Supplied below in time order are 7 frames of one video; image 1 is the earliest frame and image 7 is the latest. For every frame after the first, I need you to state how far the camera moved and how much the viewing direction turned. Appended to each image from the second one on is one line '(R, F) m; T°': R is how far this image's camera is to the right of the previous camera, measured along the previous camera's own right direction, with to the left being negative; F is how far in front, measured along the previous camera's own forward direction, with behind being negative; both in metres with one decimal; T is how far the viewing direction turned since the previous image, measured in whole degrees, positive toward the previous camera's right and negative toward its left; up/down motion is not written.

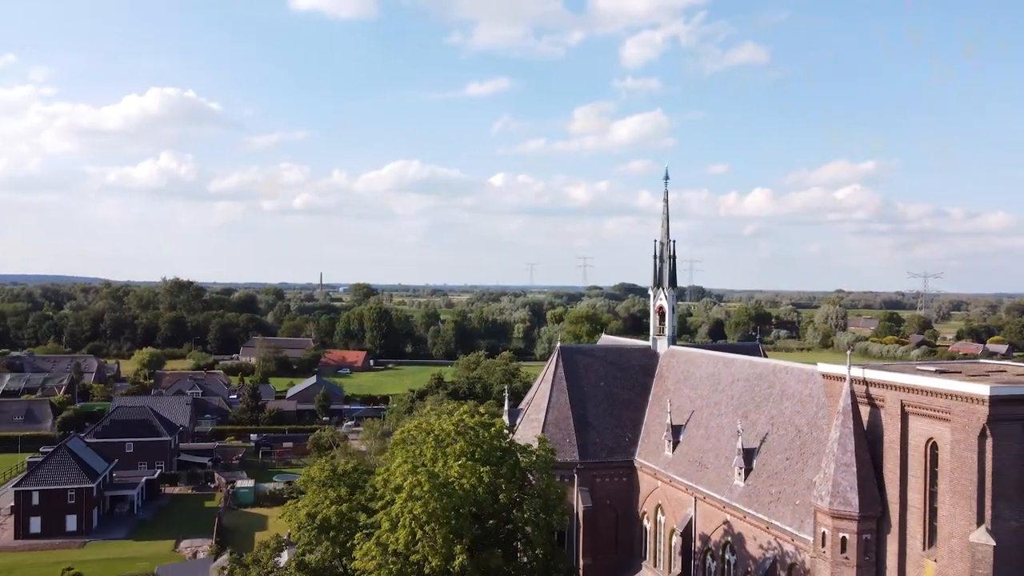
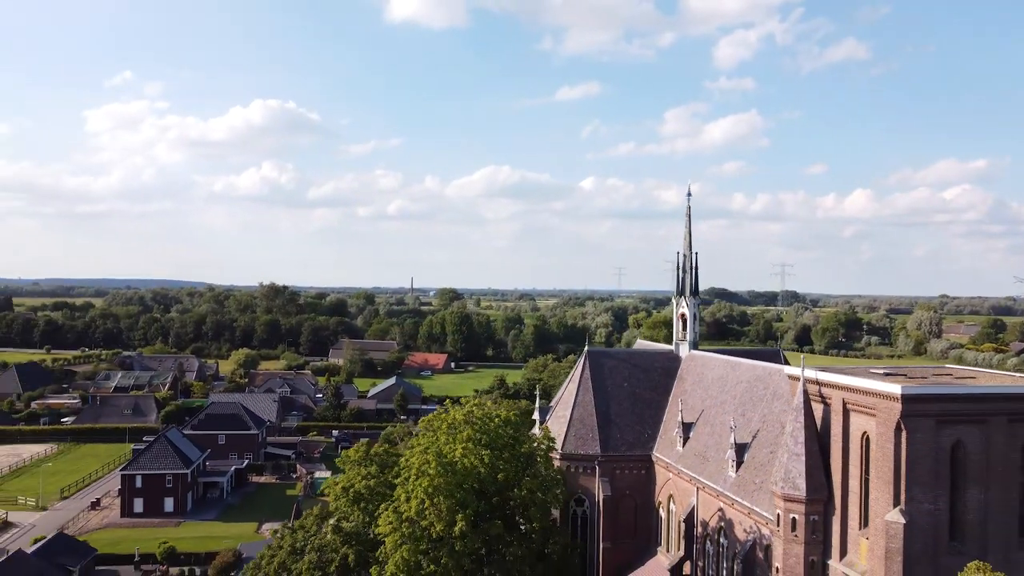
(+2.3, -3.1) m; -6°
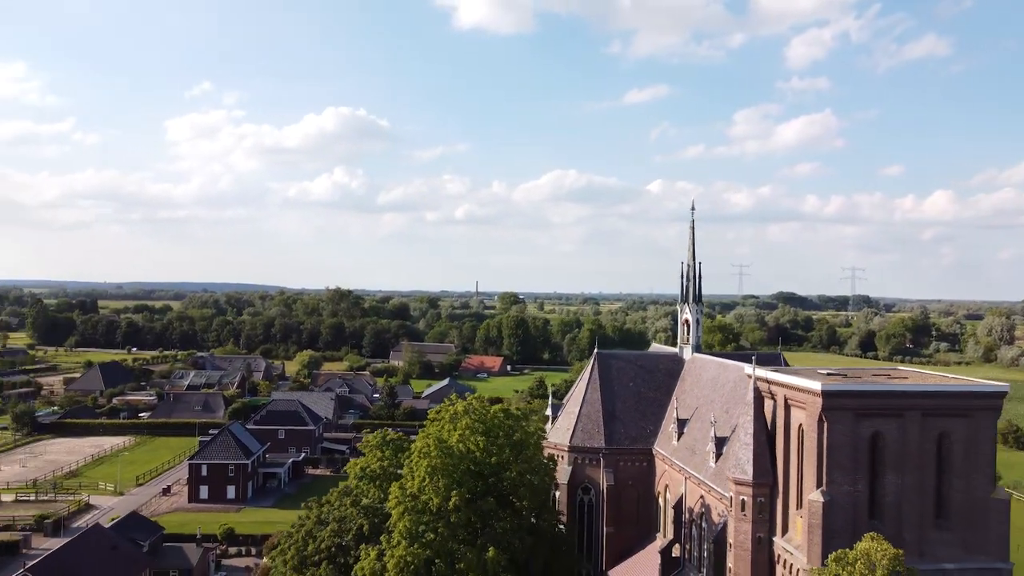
(+2.2, -3.2) m; -5°
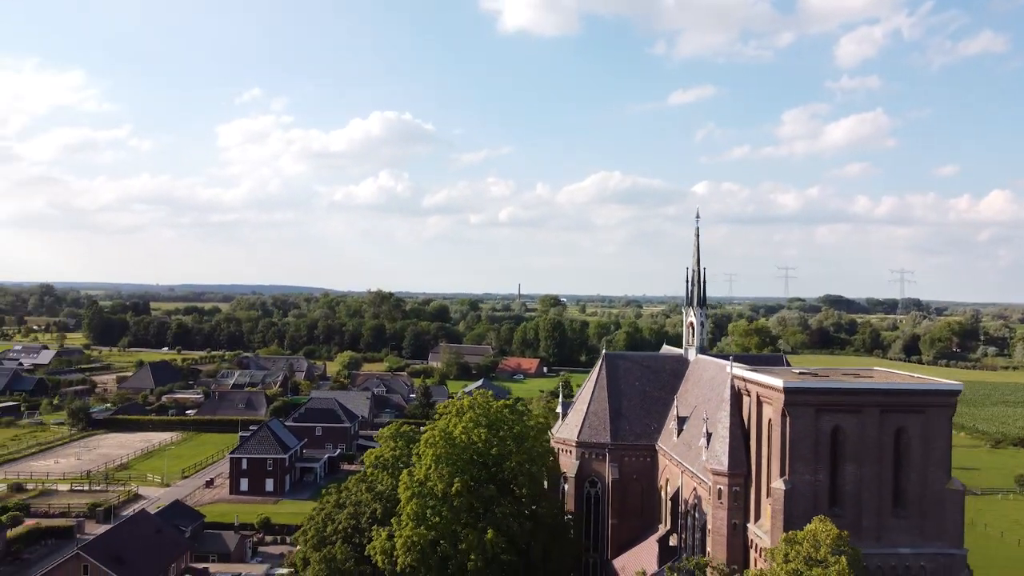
(+1.4, -2.2) m; -3°
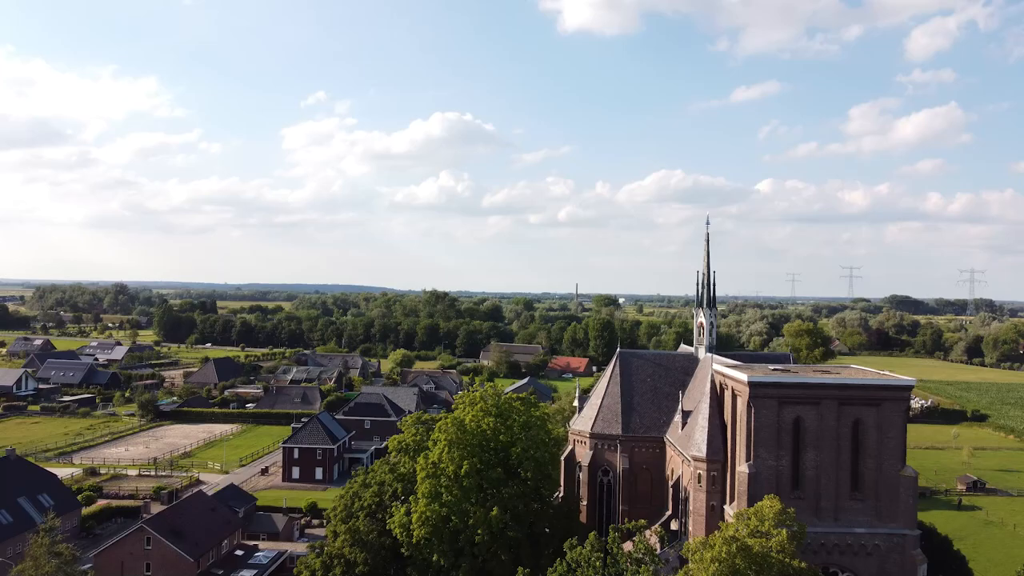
(+1.9, -2.9) m; -4°
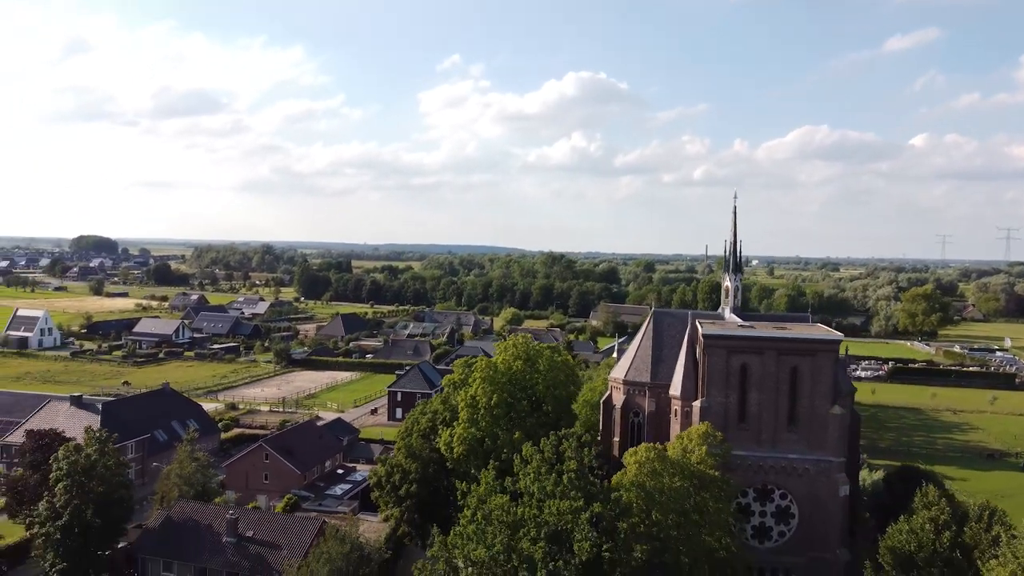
(+4.7, -6.4) m; -9°
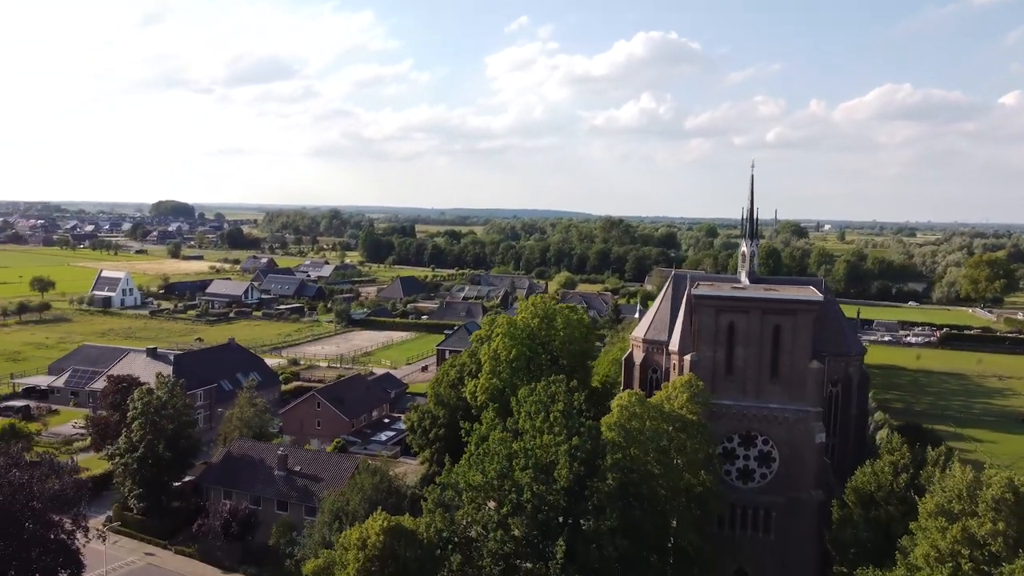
(+2.3, -3.4) m; -5°
